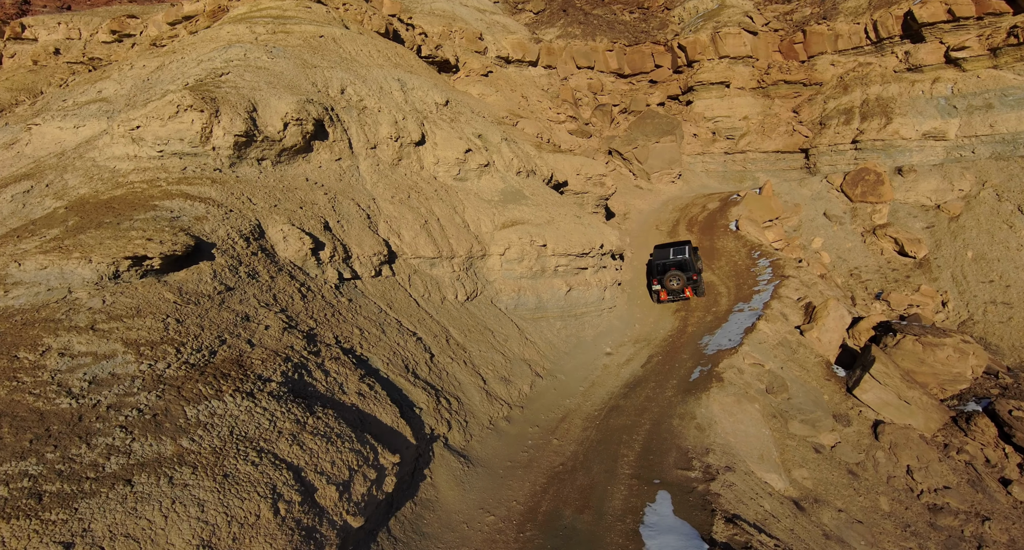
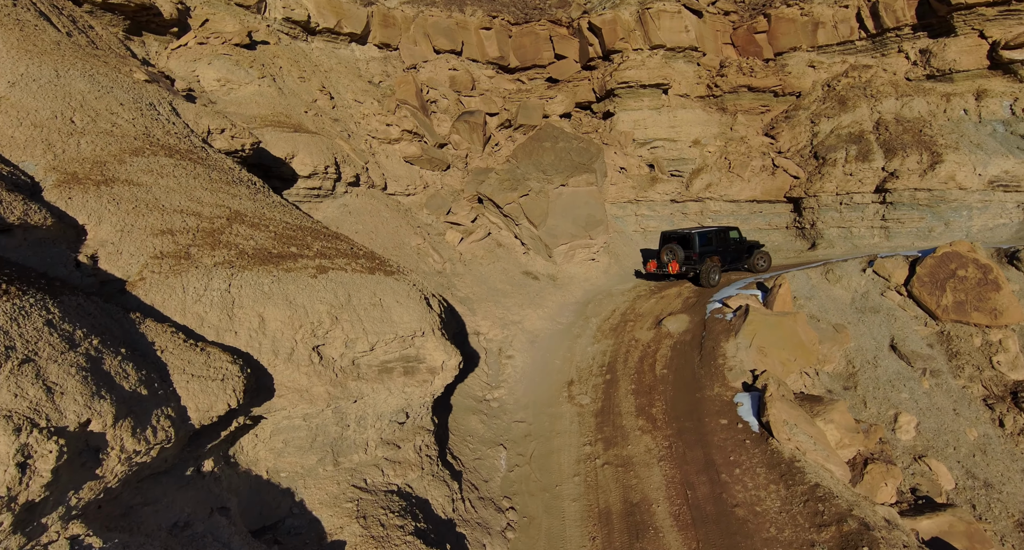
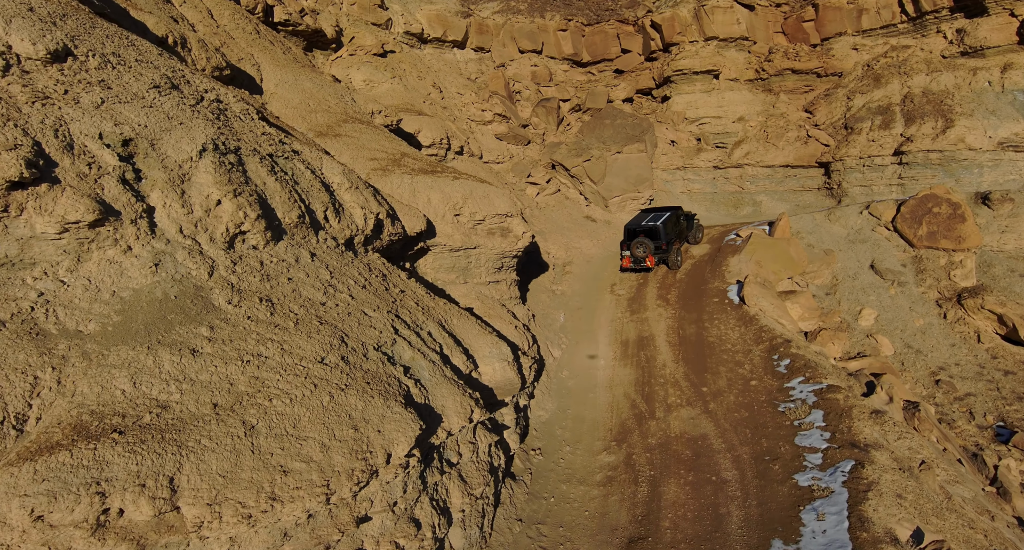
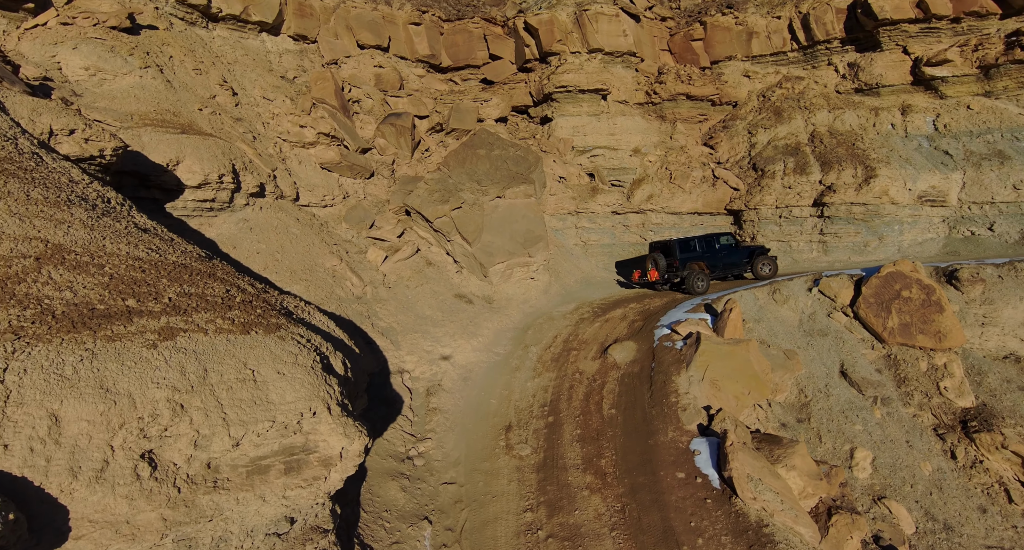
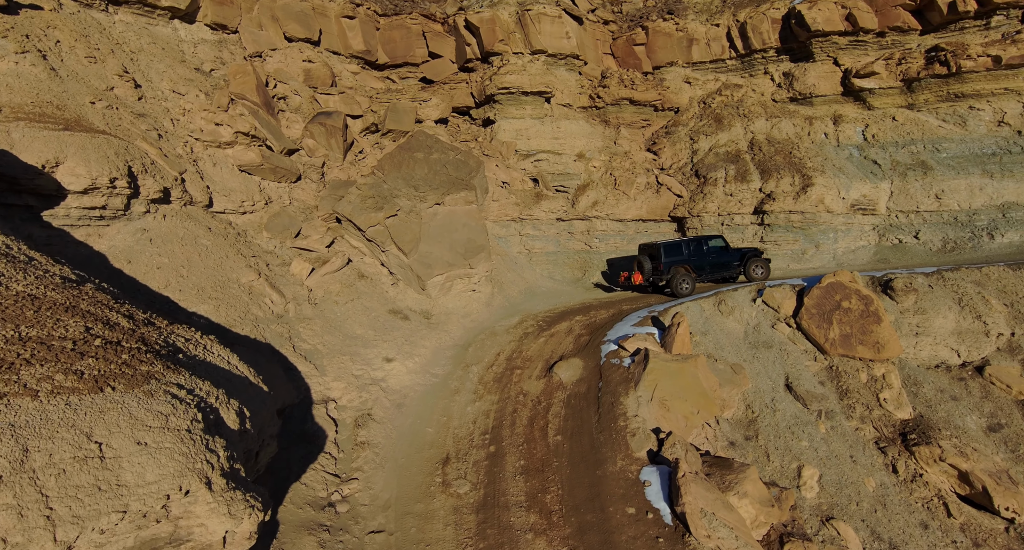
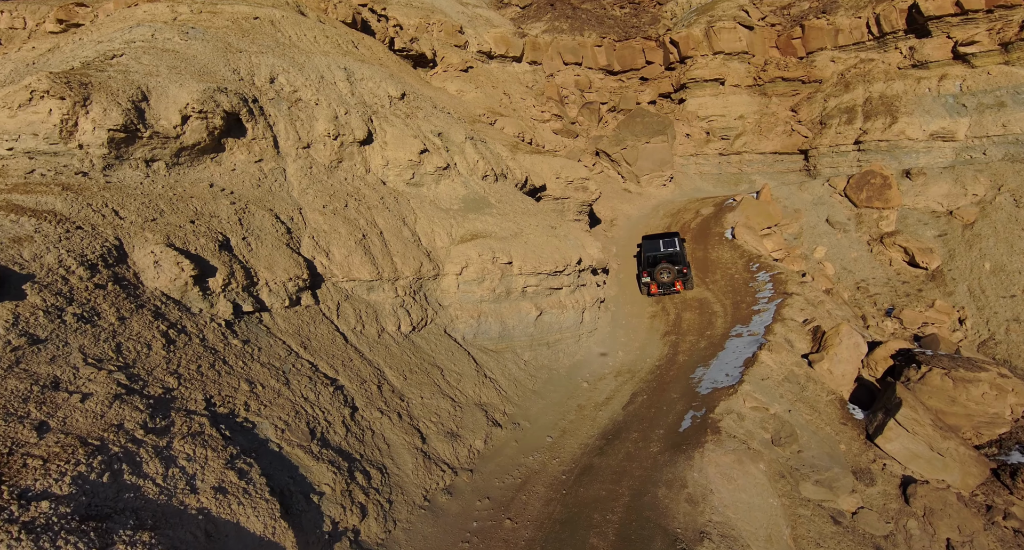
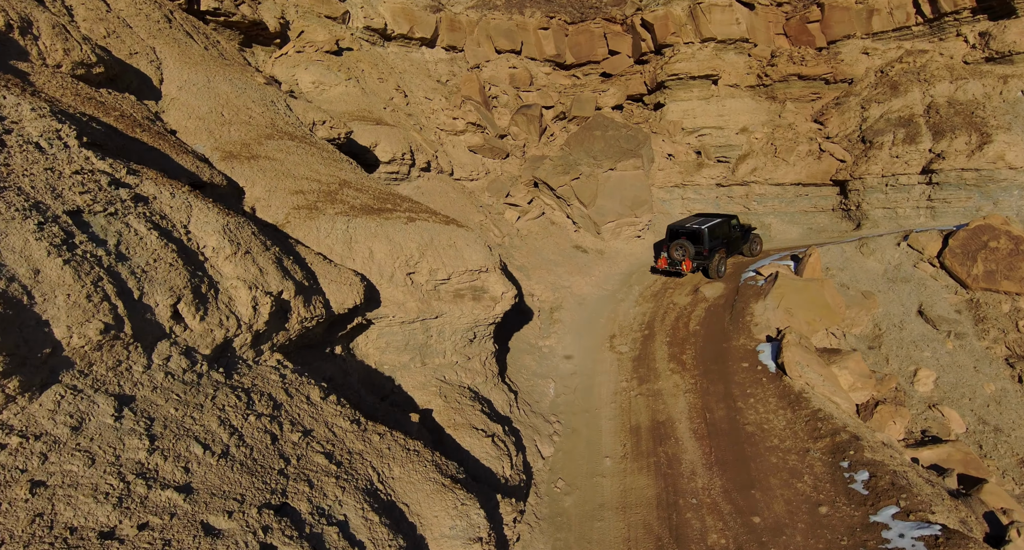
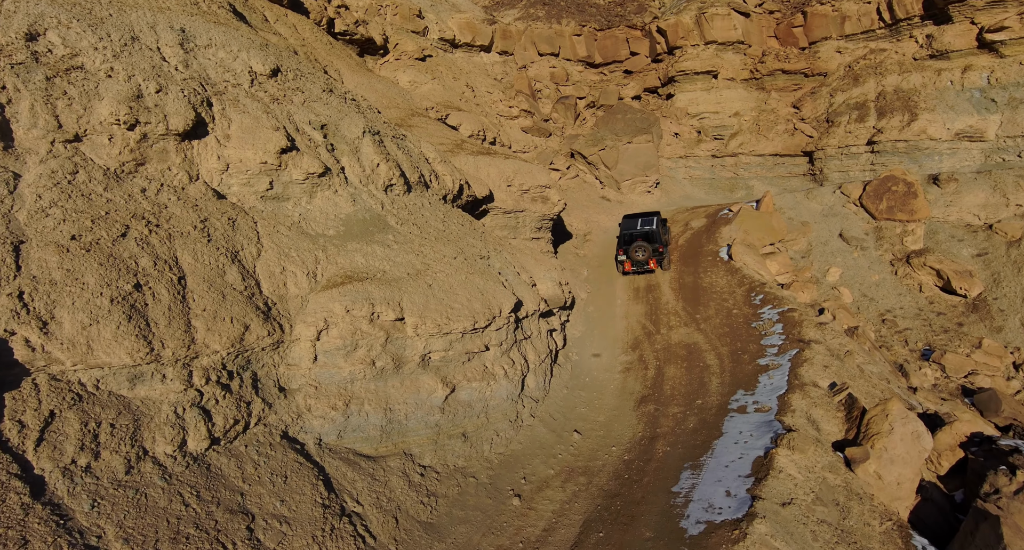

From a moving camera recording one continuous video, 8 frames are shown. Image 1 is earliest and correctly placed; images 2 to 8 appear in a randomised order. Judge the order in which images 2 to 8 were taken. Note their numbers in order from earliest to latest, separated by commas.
6, 8, 3, 7, 2, 4, 5
